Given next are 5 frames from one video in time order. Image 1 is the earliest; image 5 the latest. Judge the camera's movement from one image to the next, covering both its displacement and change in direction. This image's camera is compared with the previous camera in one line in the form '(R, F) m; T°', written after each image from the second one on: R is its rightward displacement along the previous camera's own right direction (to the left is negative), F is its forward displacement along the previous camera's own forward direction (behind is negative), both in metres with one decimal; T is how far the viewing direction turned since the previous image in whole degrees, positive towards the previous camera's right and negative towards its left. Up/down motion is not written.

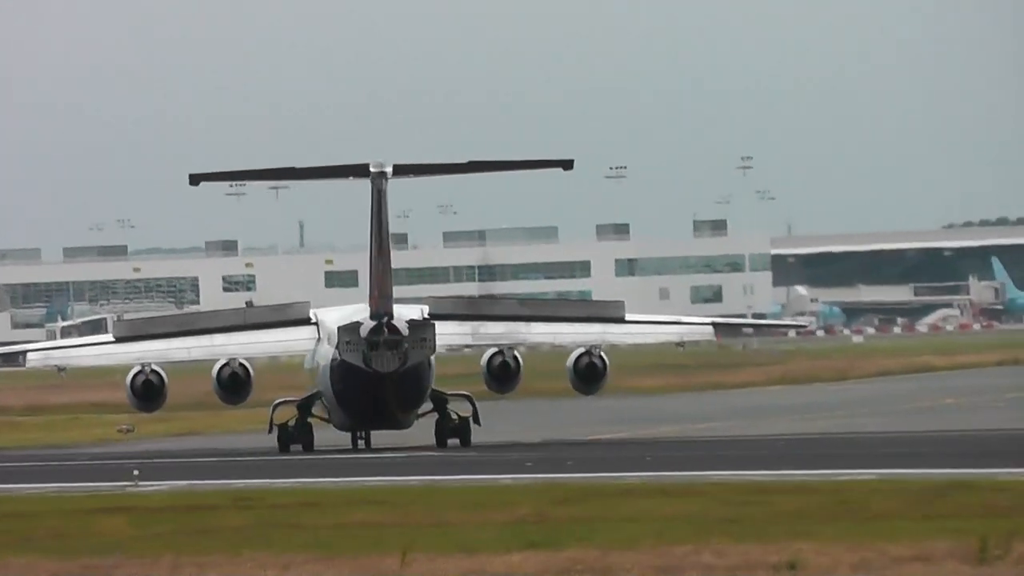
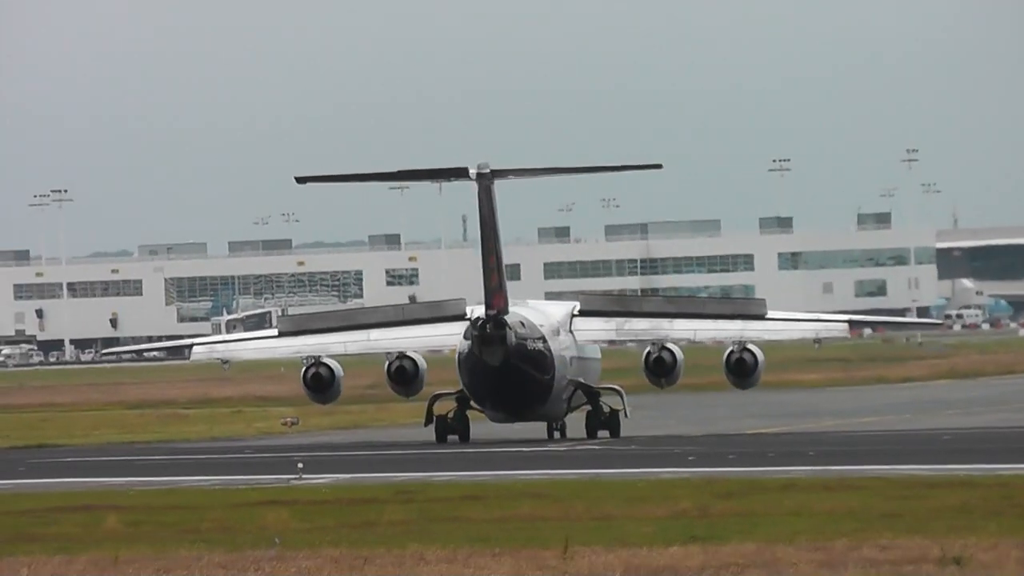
(-0.2, 0.0) m; -3°
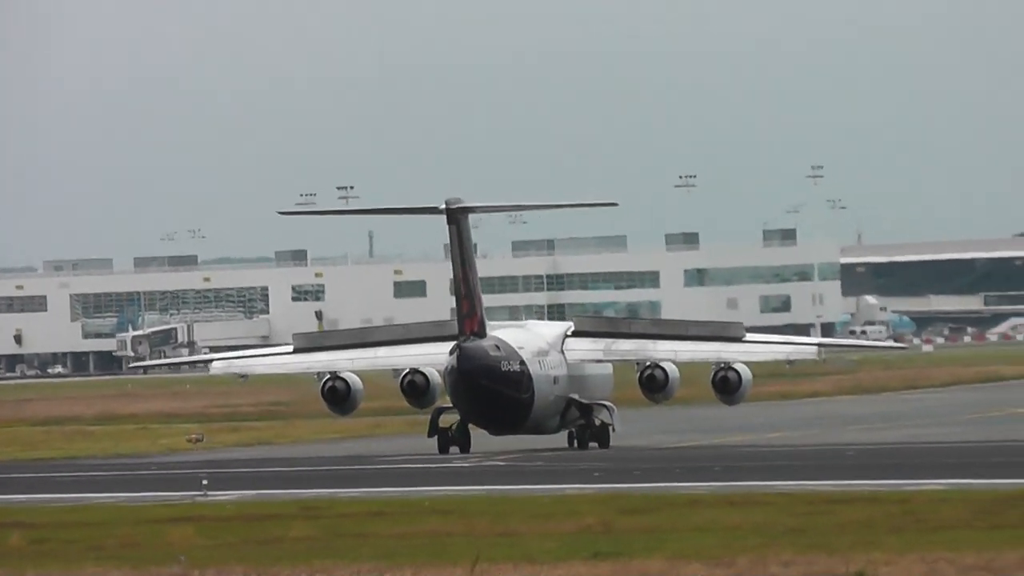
(+0.2, 0.0) m; +1°
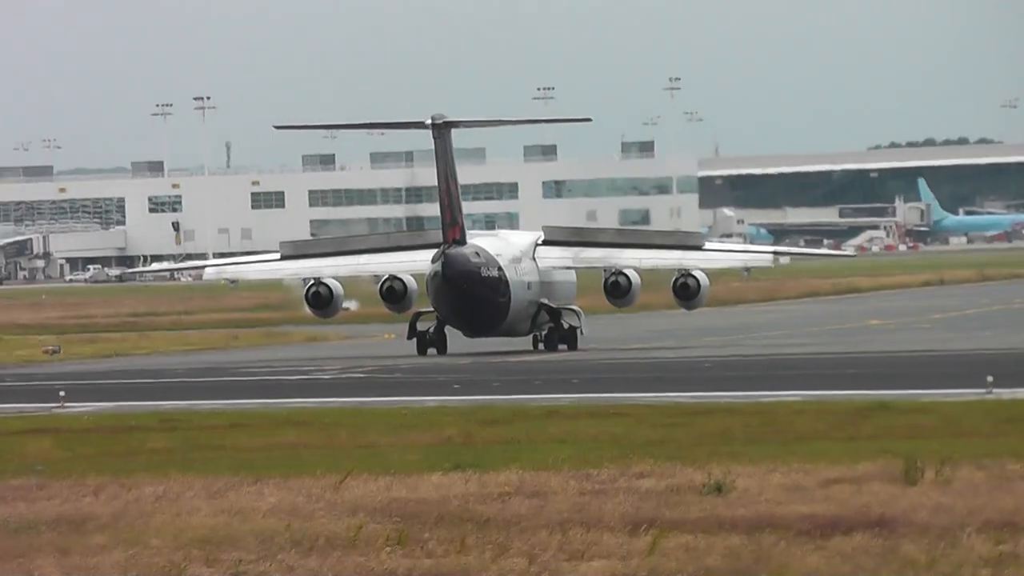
(-0.1, 0.0) m; +3°
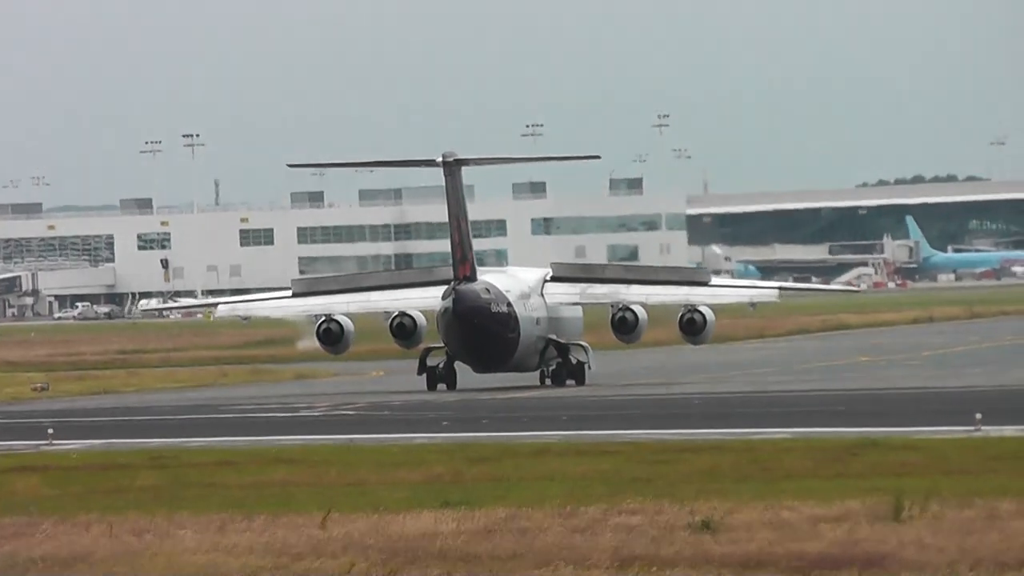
(0.0, 0.0) m; 0°
